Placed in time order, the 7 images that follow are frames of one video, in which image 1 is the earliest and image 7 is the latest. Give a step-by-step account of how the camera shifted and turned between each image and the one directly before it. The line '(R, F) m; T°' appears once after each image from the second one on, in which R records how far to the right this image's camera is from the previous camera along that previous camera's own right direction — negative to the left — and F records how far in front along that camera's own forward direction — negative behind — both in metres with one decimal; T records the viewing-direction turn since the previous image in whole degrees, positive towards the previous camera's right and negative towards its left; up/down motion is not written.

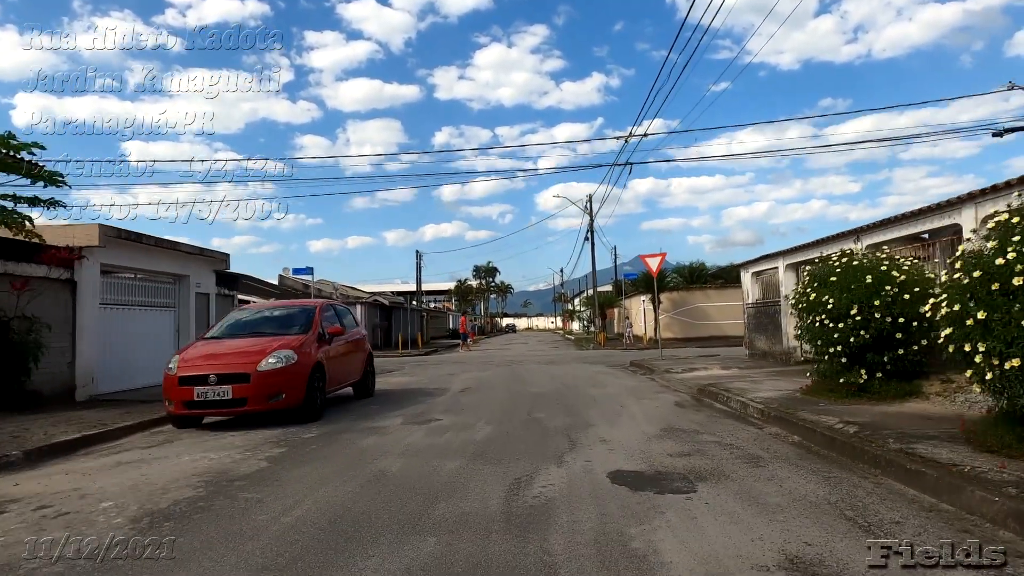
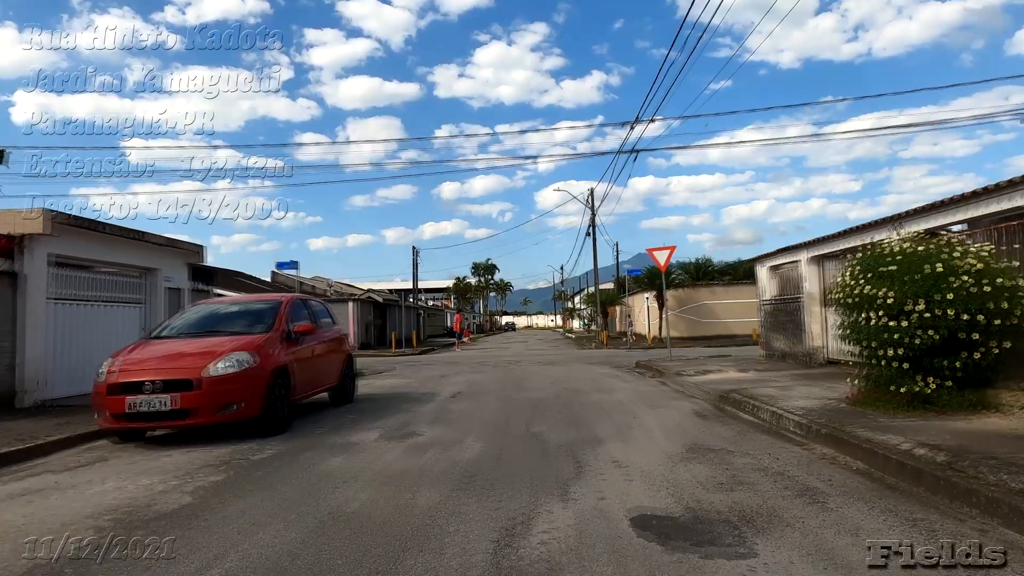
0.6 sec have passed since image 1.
(+0.1, +1.5) m; 0°
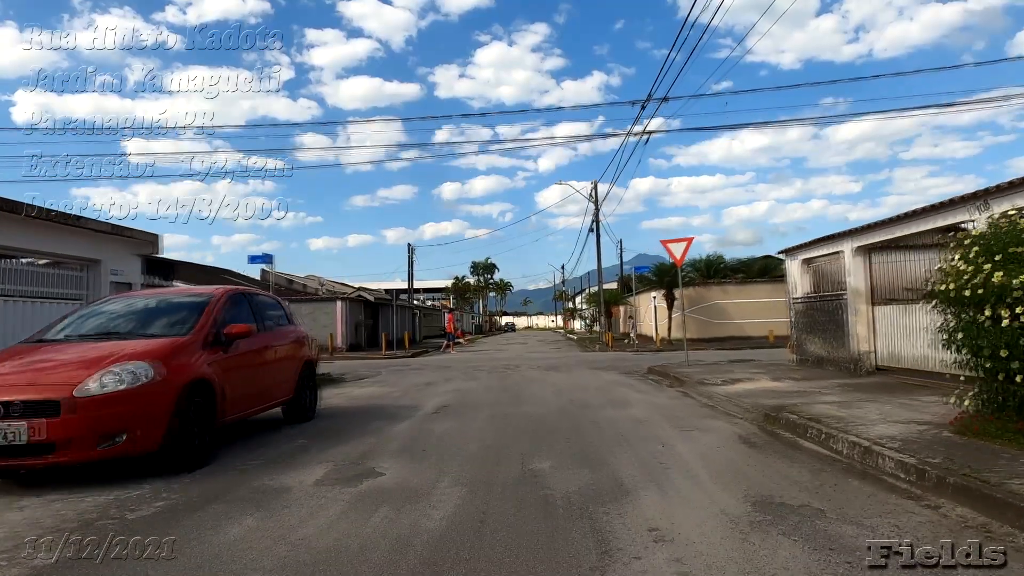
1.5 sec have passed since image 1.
(+0.1, +2.3) m; 0°
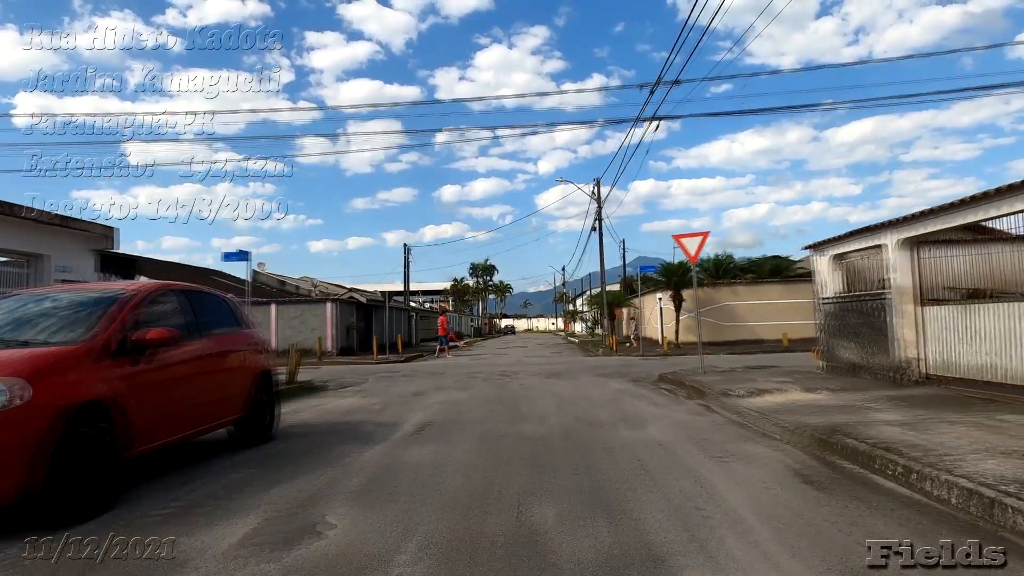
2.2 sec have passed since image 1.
(+0.1, +1.7) m; 0°
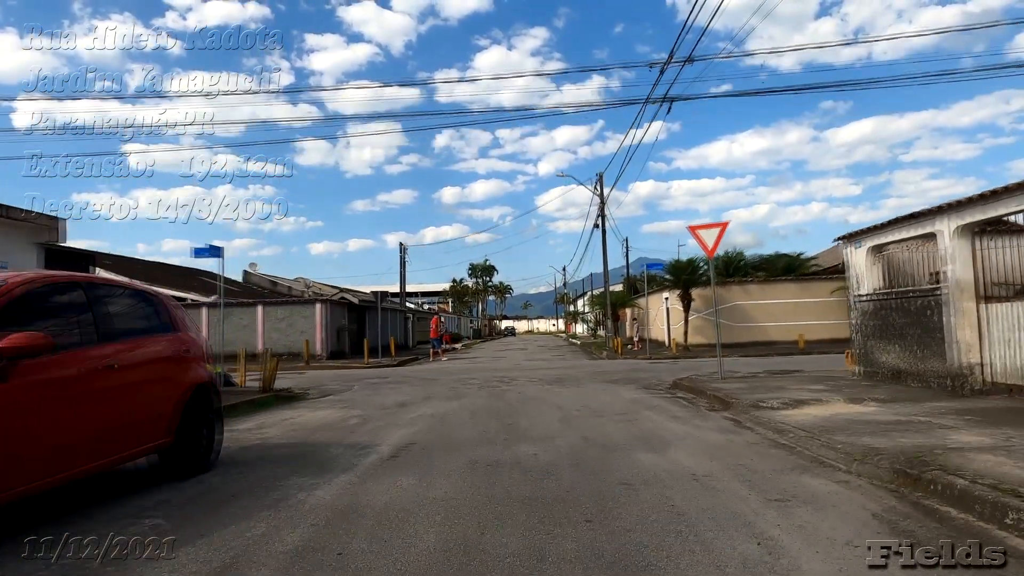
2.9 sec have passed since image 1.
(+0.1, +1.7) m; 0°
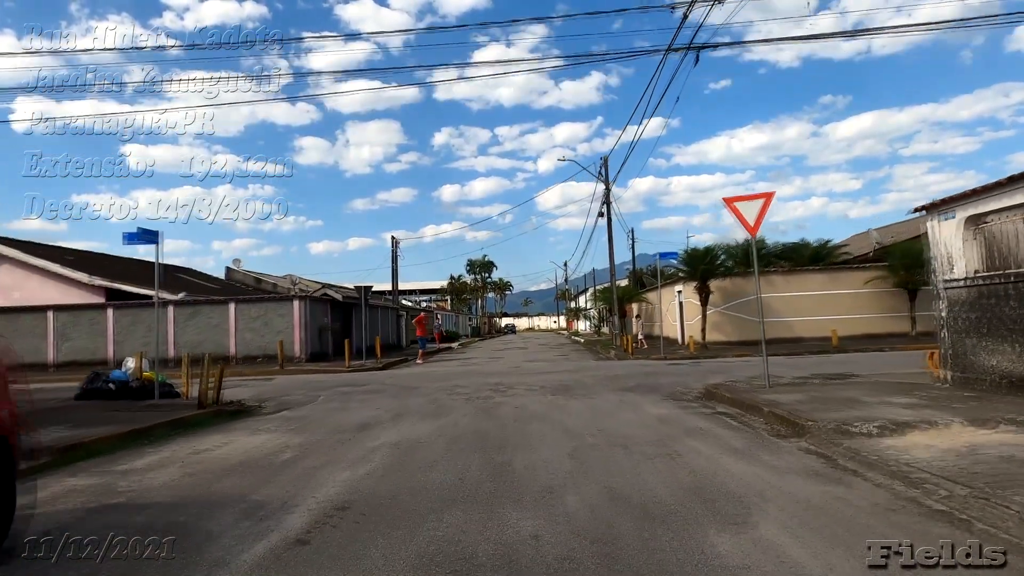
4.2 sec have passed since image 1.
(+0.1, +3.0) m; 0°
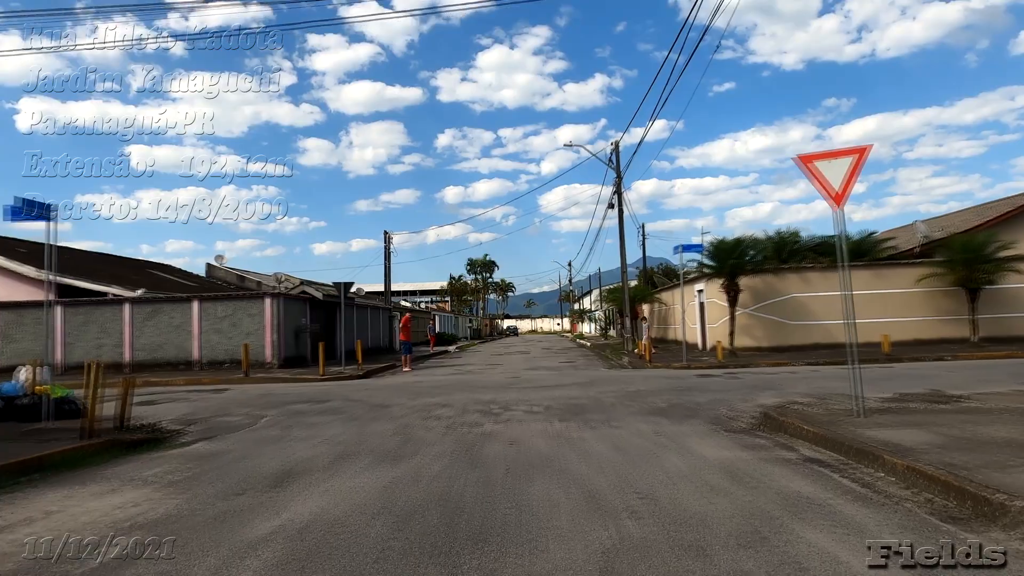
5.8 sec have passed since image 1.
(+0.1, +3.3) m; 0°
